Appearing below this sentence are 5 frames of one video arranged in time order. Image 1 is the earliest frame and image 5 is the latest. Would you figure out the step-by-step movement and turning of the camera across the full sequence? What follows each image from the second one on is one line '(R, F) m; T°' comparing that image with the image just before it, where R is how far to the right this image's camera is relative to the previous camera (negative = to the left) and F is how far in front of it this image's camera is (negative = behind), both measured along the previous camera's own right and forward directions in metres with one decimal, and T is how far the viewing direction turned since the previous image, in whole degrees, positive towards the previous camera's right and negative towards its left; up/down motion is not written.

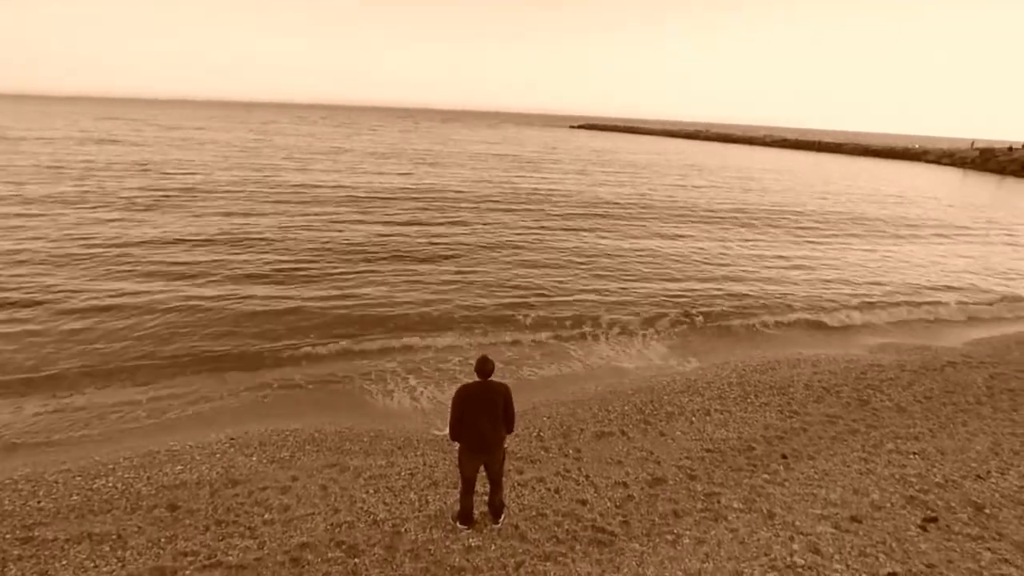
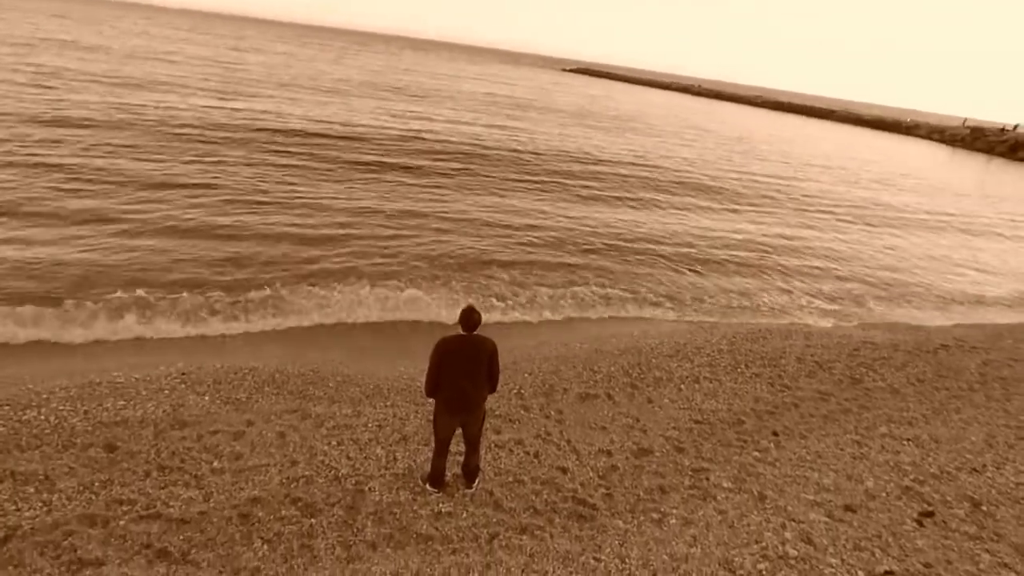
(-0.2, +1.1) m; +2°
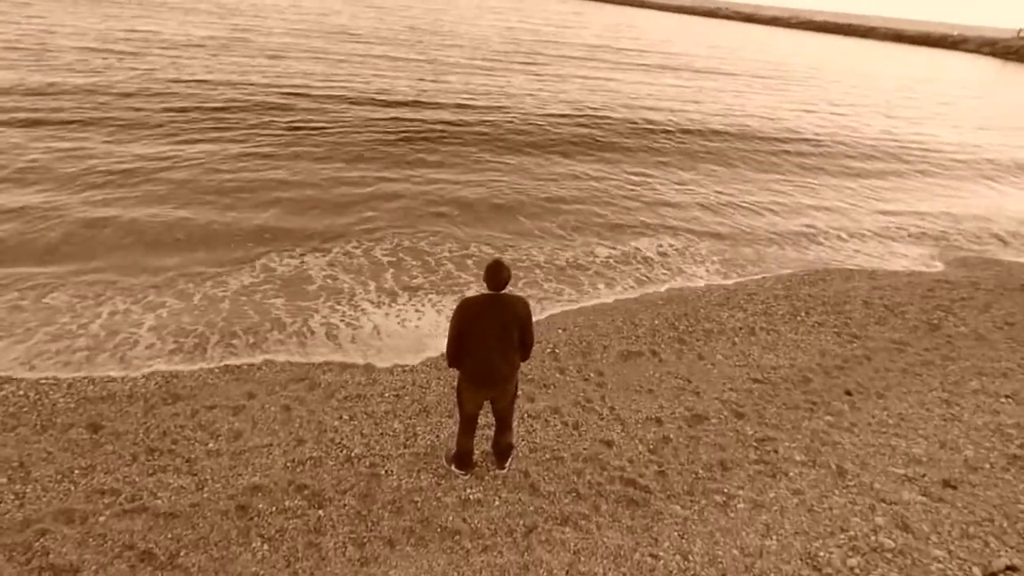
(-0.1, +1.4) m; -2°
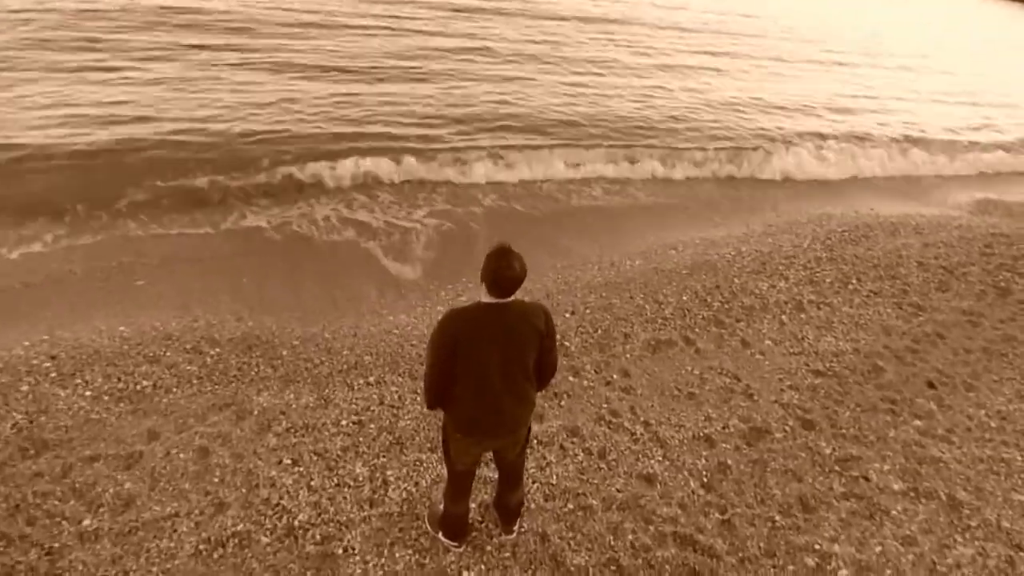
(-0.3, +2.4) m; +2°
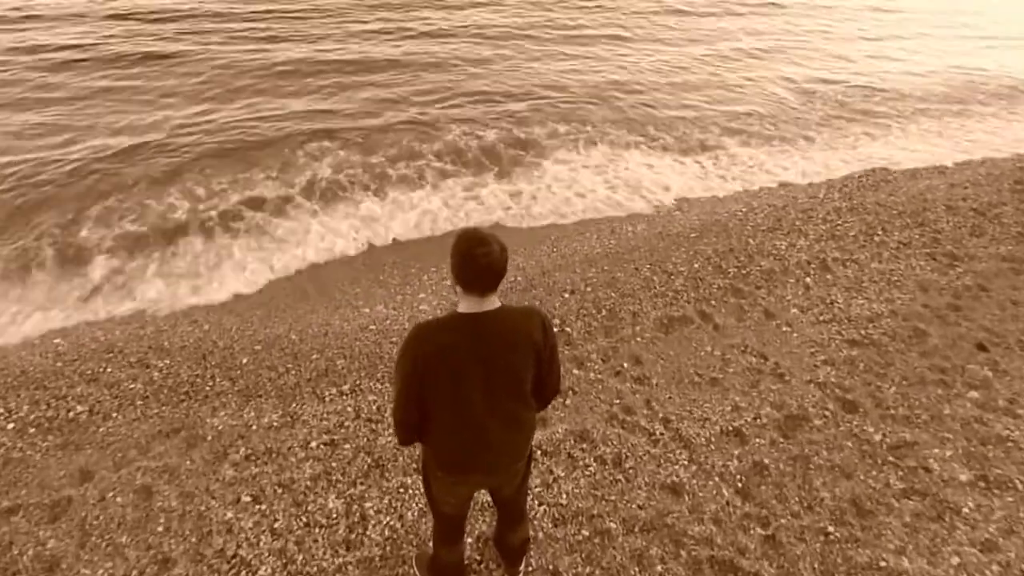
(+0.1, +1.1) m; 0°
